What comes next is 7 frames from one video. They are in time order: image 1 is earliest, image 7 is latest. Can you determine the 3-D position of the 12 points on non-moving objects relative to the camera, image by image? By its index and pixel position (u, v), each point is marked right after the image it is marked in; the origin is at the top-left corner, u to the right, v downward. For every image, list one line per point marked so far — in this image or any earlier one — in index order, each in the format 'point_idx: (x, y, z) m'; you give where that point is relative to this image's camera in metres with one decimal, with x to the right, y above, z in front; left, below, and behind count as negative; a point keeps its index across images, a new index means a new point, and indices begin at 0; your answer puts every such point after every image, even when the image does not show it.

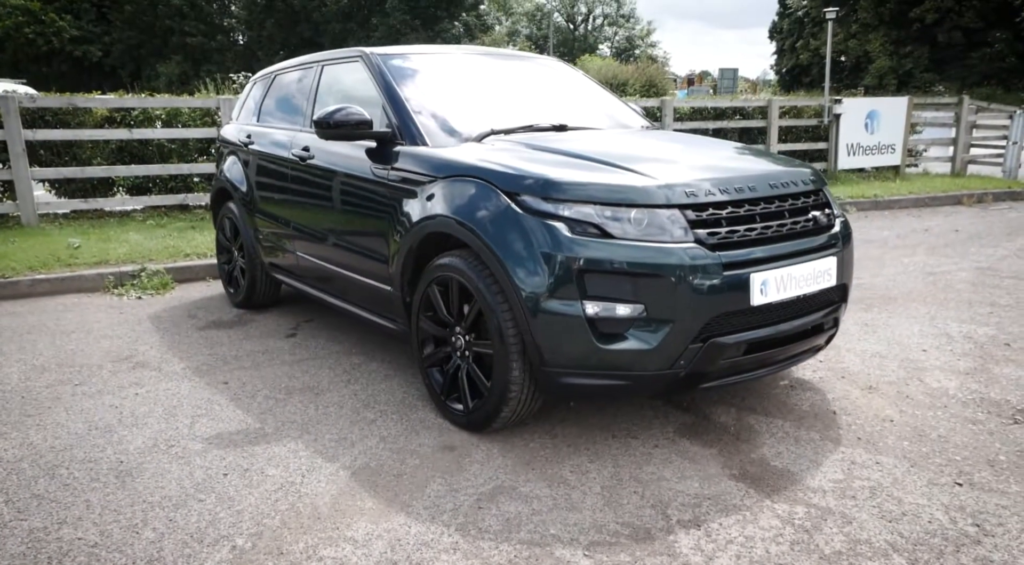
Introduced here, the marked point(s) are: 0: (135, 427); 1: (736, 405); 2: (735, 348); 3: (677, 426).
0: (-1.6, -0.6, +3.1) m
1: (+1.0, -0.6, +3.3) m
2: (+0.8, -0.2, +2.7) m
3: (+0.7, -0.6, +3.1) m
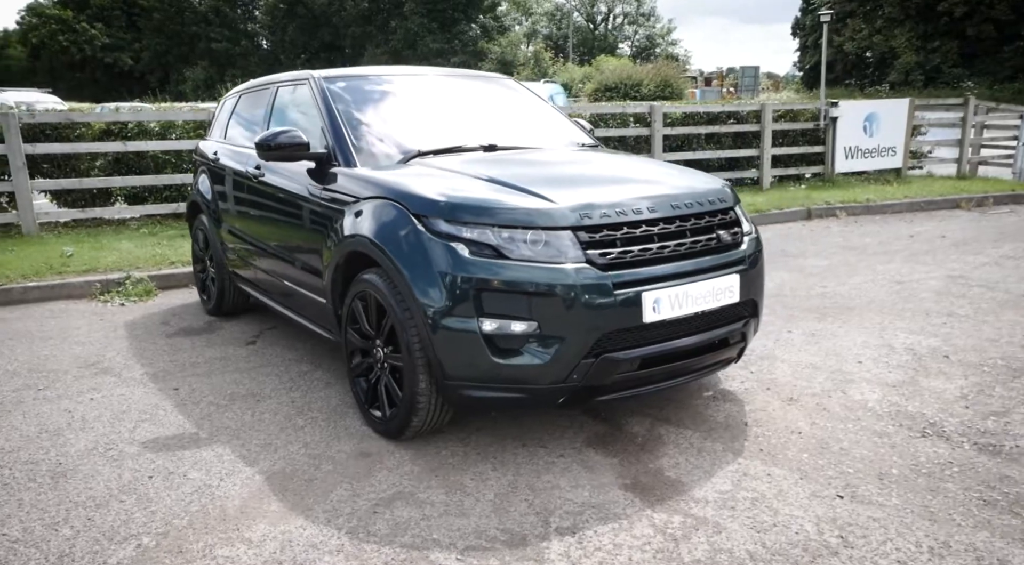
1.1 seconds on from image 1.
0: (-1.9, -0.7, +3.3) m
1: (+0.6, -0.6, +3.5) m
2: (+0.5, -0.3, +2.9) m
3: (+0.3, -0.7, +3.3) m
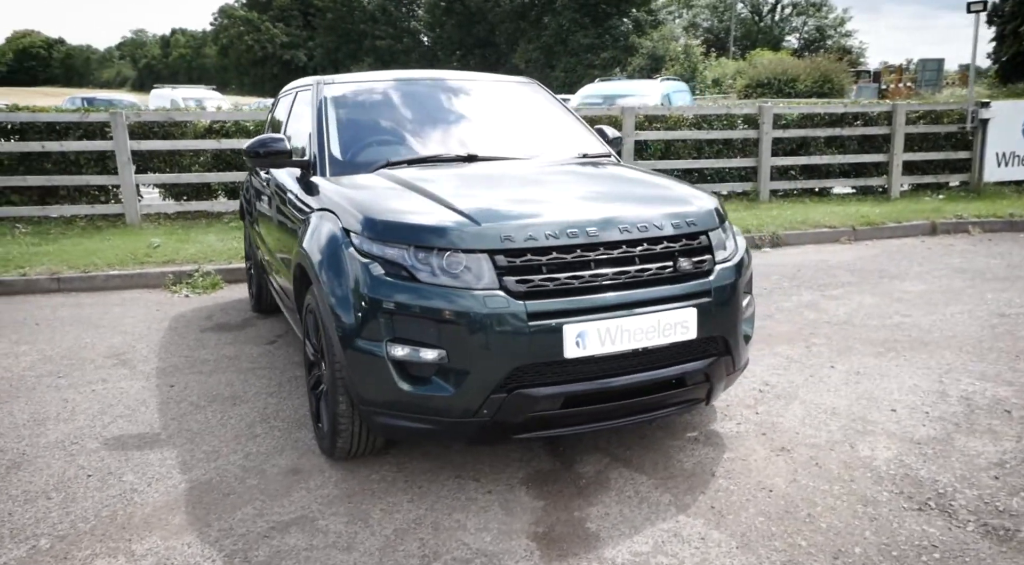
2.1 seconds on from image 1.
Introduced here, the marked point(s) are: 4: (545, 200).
0: (-2.1, -0.7, +3.6) m
1: (+0.4, -0.7, +3.2) m
2: (+0.1, -0.4, +2.6) m
3: (+0.1, -0.8, +3.0) m
4: (+0.1, +0.3, +3.0) m
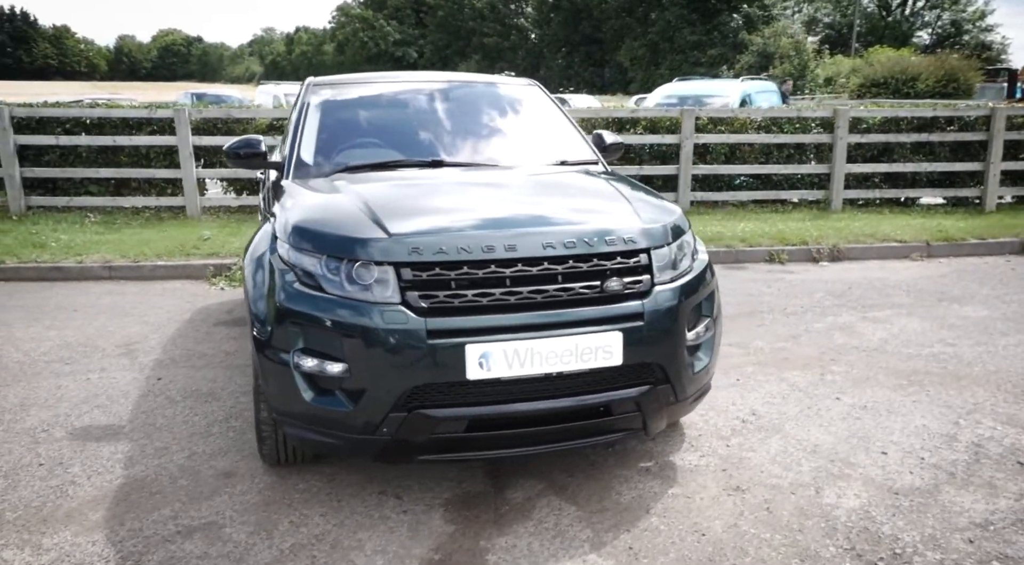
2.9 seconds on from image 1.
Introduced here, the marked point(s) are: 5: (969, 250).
0: (-2.3, -0.6, +3.7) m
1: (+0.2, -0.8, +3.0) m
2: (-0.2, -0.5, +2.5) m
3: (-0.2, -0.8, +2.9) m
4: (-0.1, +0.3, +2.8) m
5: (+5.1, +0.4, +8.4) m
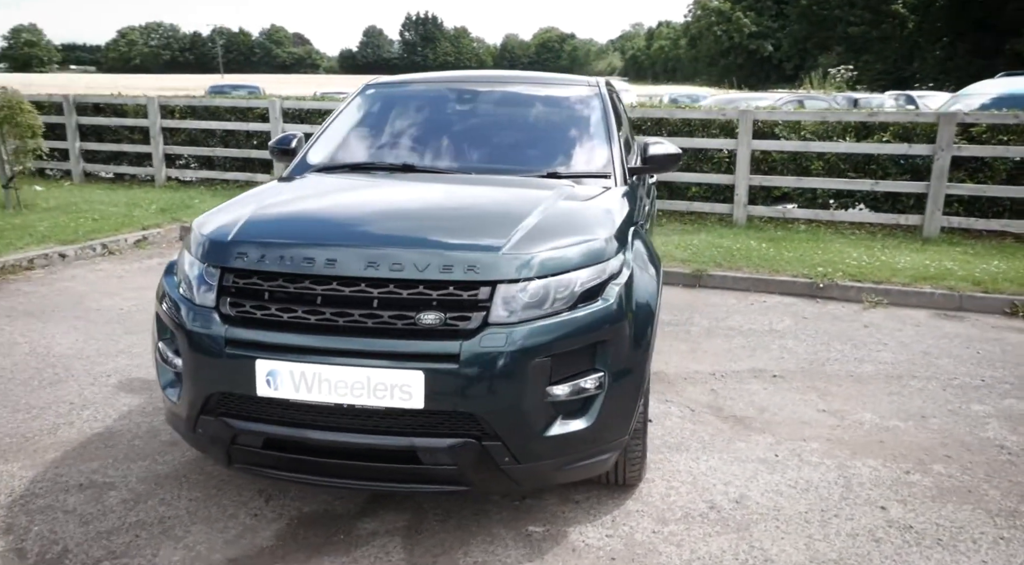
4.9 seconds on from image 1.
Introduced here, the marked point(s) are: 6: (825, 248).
0: (-2.3, -0.5, +4.5) m
1: (-0.4, -0.9, +2.8) m
2: (-0.9, -0.5, +2.5) m
3: (-0.8, -0.9, +2.9) m
4: (-0.6, +0.2, +2.7) m
5: (+6.5, -0.4, +5.5) m
6: (+3.2, +0.3, +7.6) m
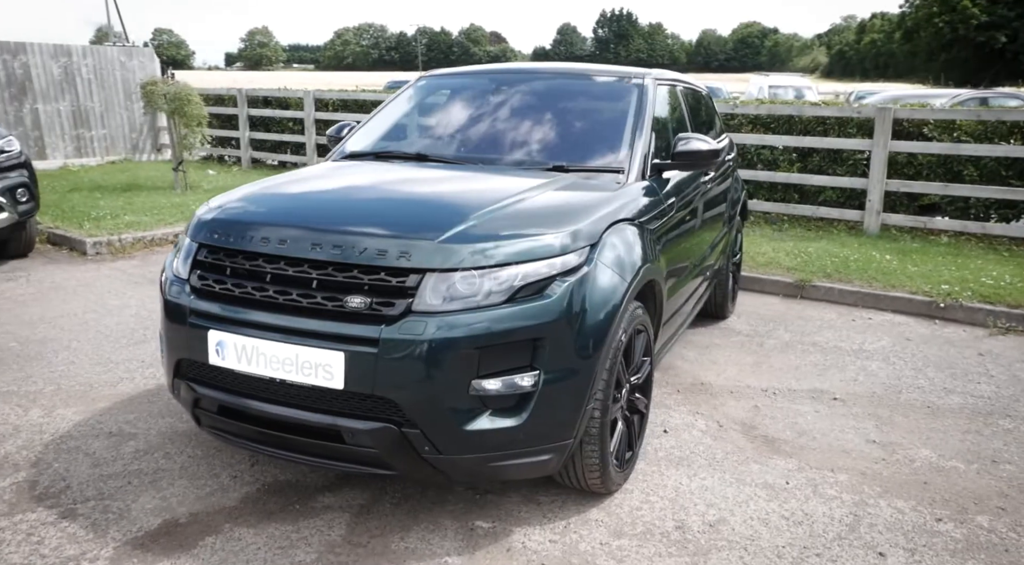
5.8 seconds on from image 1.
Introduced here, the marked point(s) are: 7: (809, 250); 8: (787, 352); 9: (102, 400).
0: (-2.0, -0.3, +4.9) m
1: (-0.5, -0.8, +2.9) m
2: (-1.1, -0.4, +2.6) m
3: (-0.9, -0.8, +3.0) m
4: (-0.7, +0.3, +2.8) m
5: (+6.8, -0.8, +4.0) m
6: (+4.1, +0.2, +6.7) m
7: (+2.9, +0.3, +7.3) m
8: (+1.8, -0.5, +4.9) m
9: (-2.1, -0.6, +3.7) m
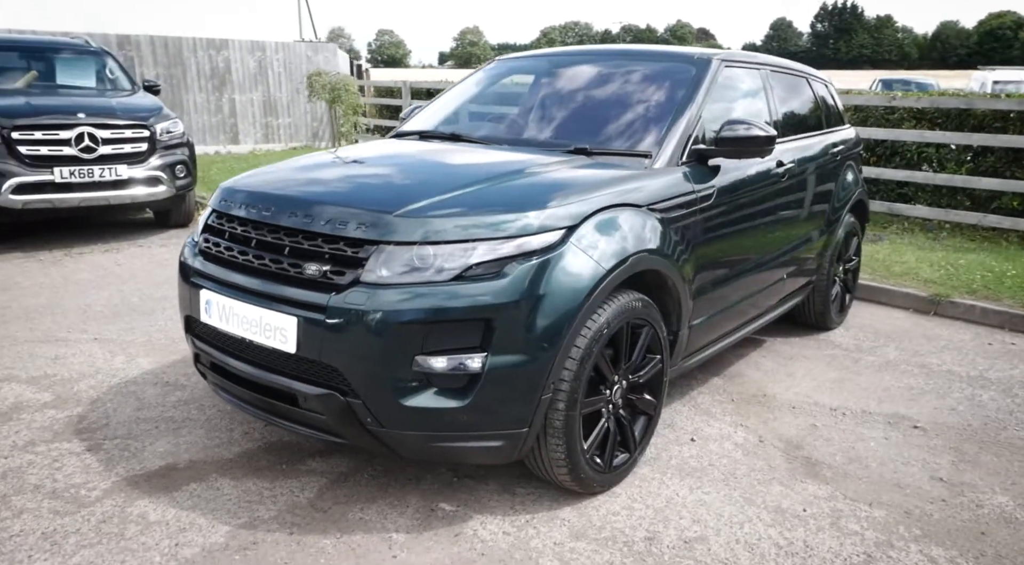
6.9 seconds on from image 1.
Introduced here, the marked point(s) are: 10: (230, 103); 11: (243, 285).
0: (-1.5, -0.1, +5.3) m
1: (-0.6, -0.7, +2.9) m
2: (-1.2, -0.3, +2.8) m
3: (-0.9, -0.7, +3.1) m
4: (-0.7, +0.4, +2.9) m
5: (+6.7, -1.1, +2.3) m
6: (+4.8, 0.0, +5.5) m
7: (+3.9, +0.2, +6.4) m
8: (+2.2, -0.5, +4.4) m
9: (-1.9, -0.4, +4.1) m
10: (-5.7, +3.6, +15.1) m
11: (-0.9, 0.0, +2.6) m
